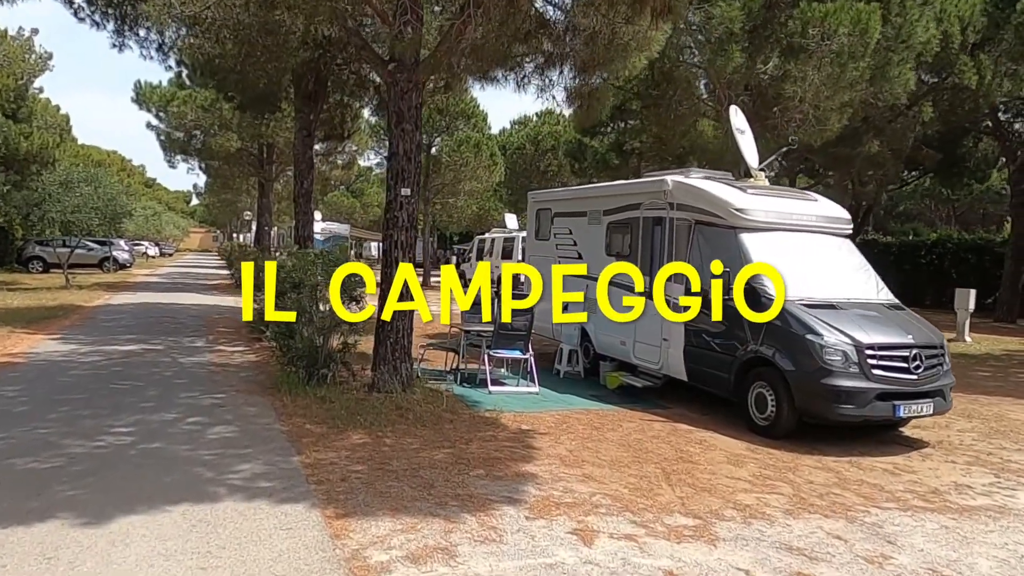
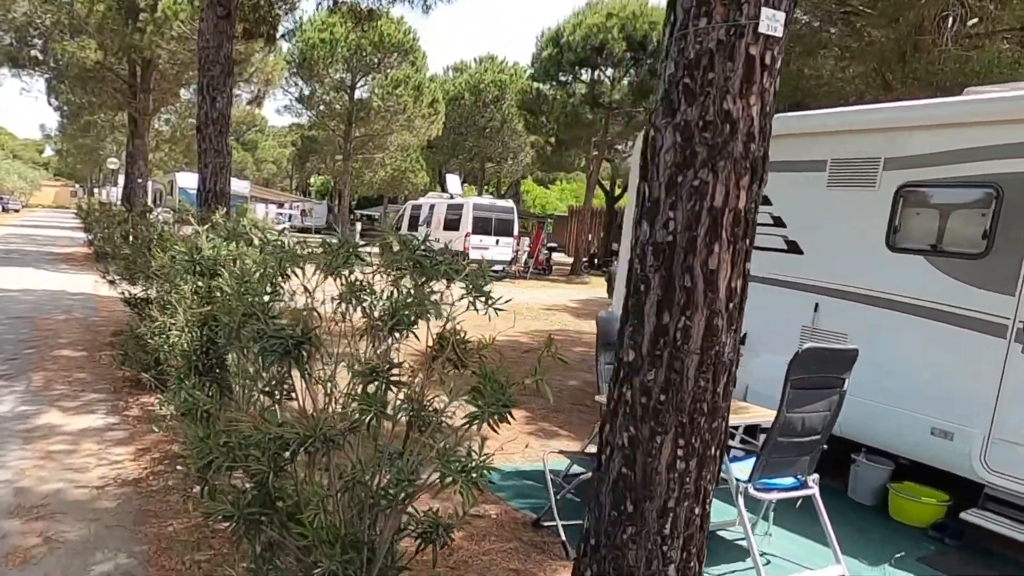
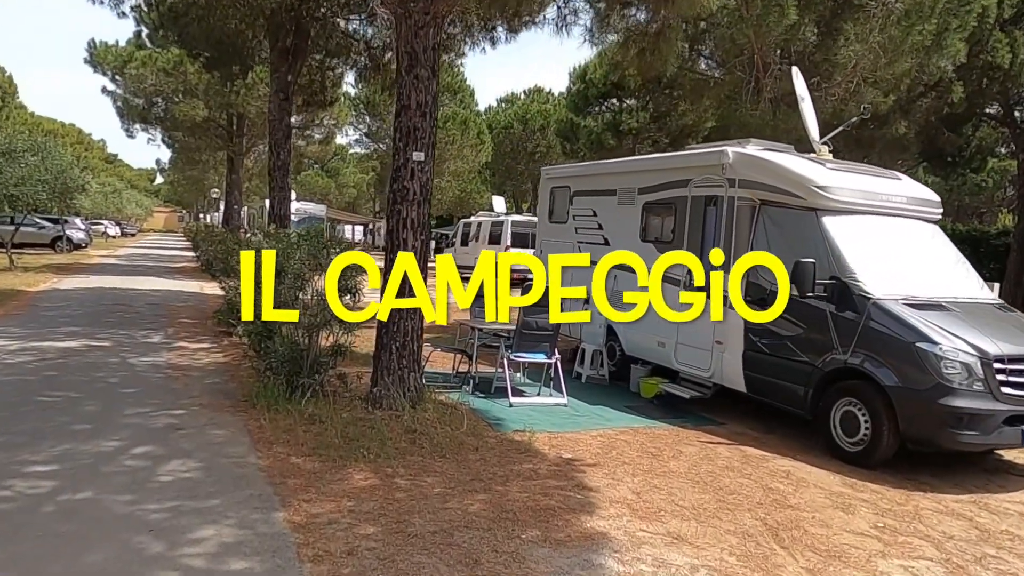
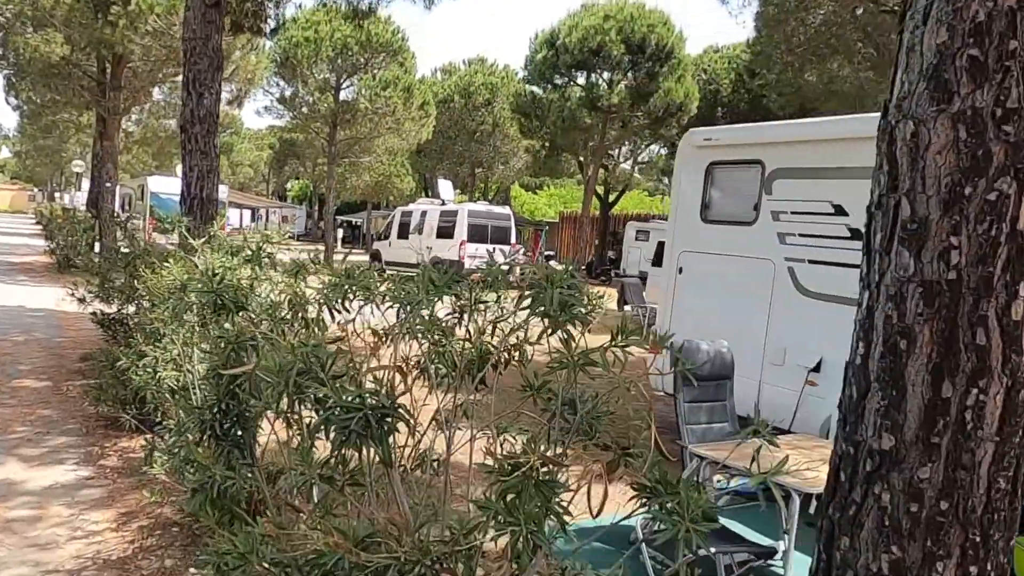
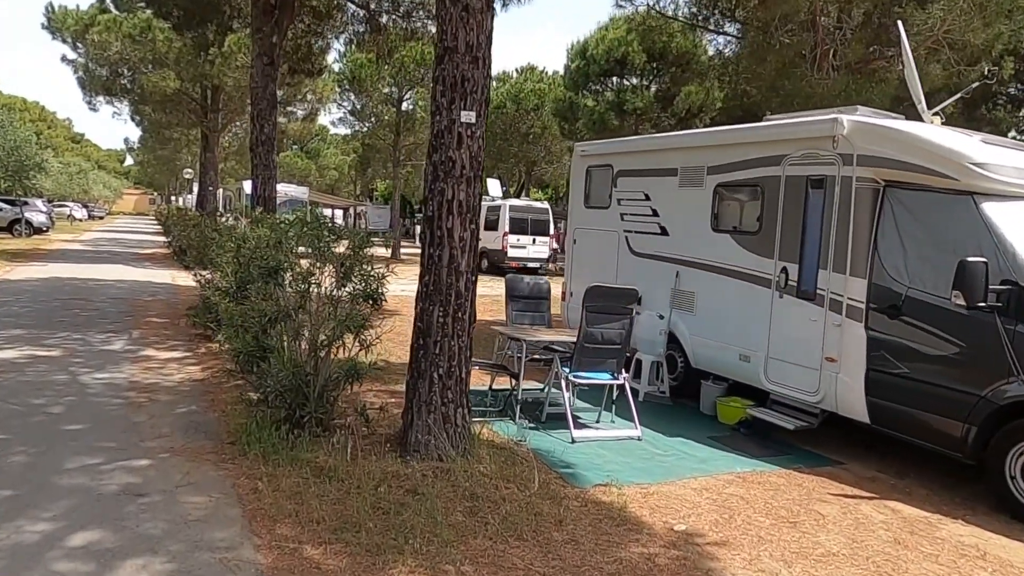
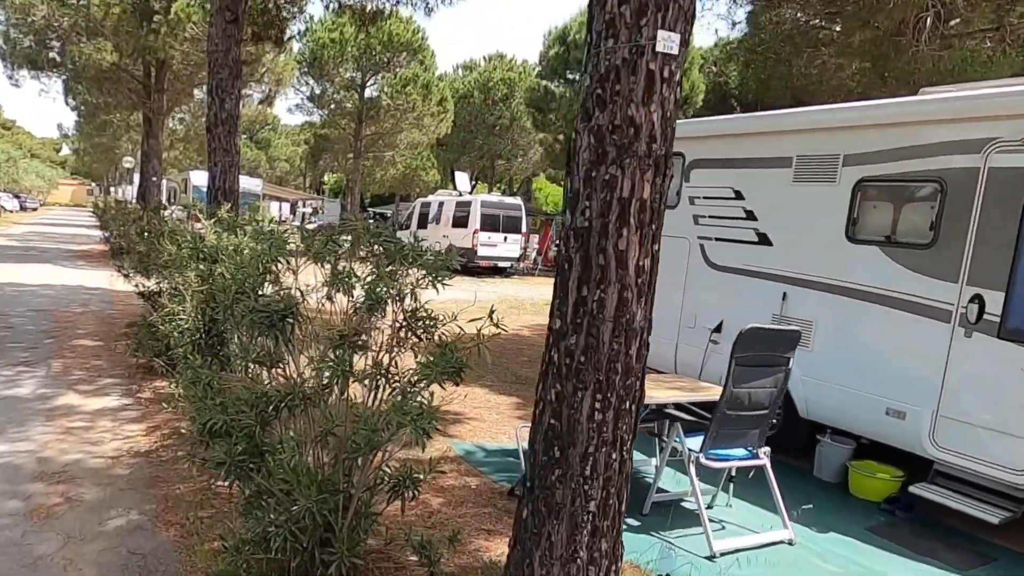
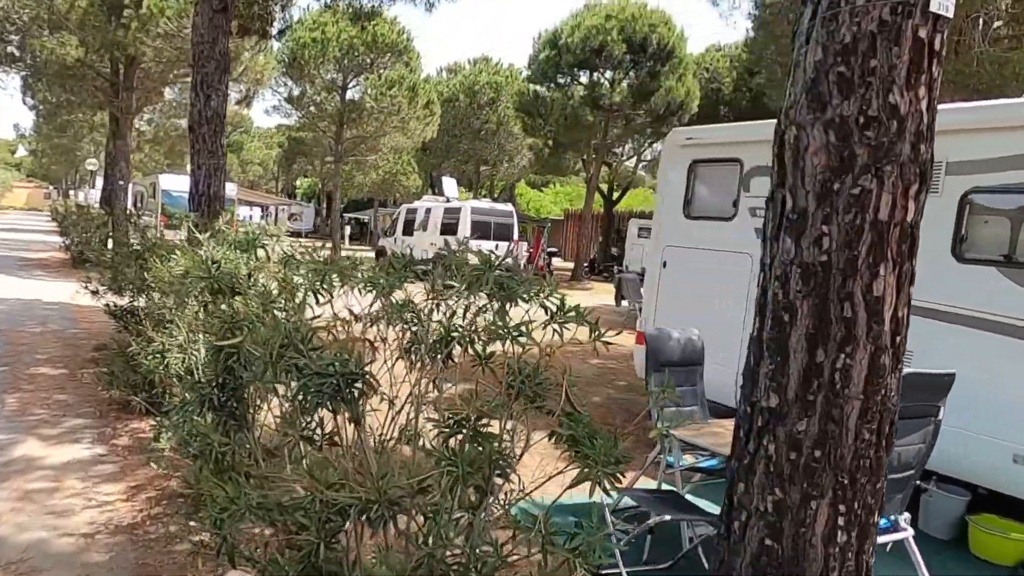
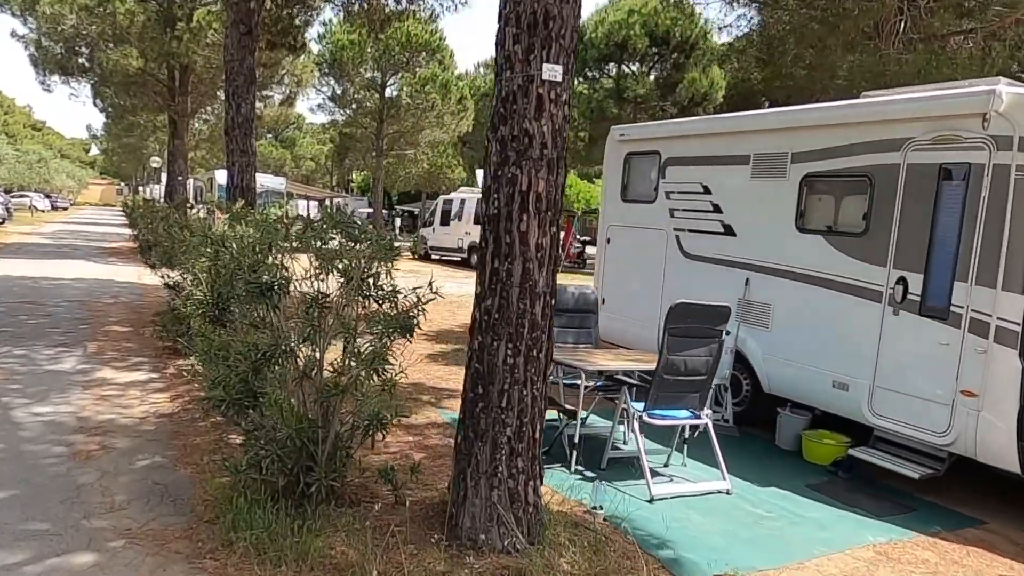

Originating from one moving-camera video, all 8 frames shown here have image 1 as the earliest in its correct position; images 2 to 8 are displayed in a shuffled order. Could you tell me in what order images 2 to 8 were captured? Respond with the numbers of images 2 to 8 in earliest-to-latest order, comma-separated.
3, 5, 8, 6, 2, 7, 4
